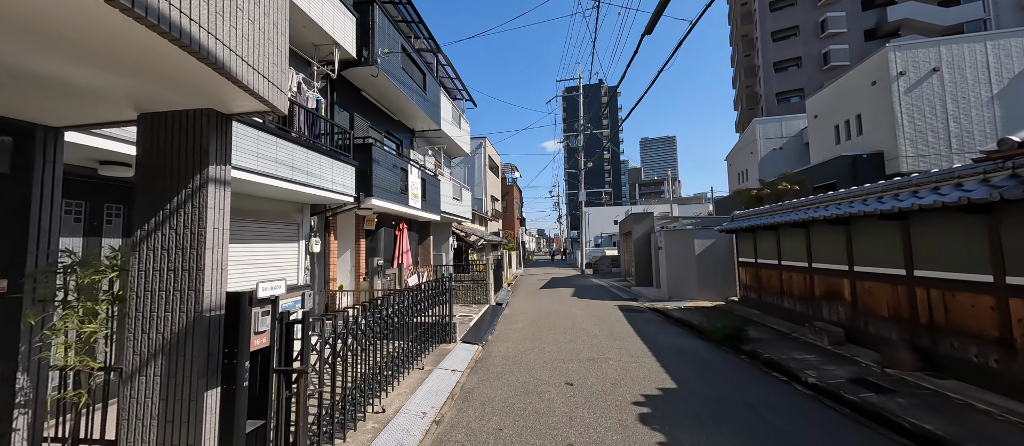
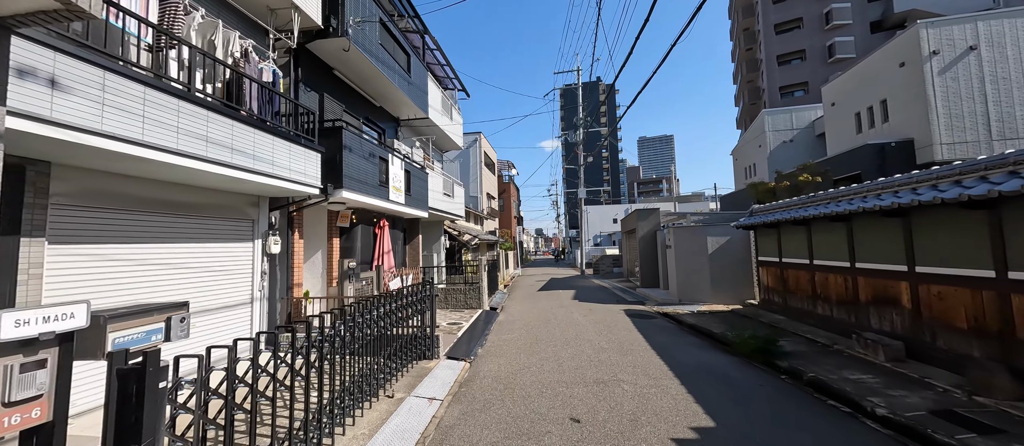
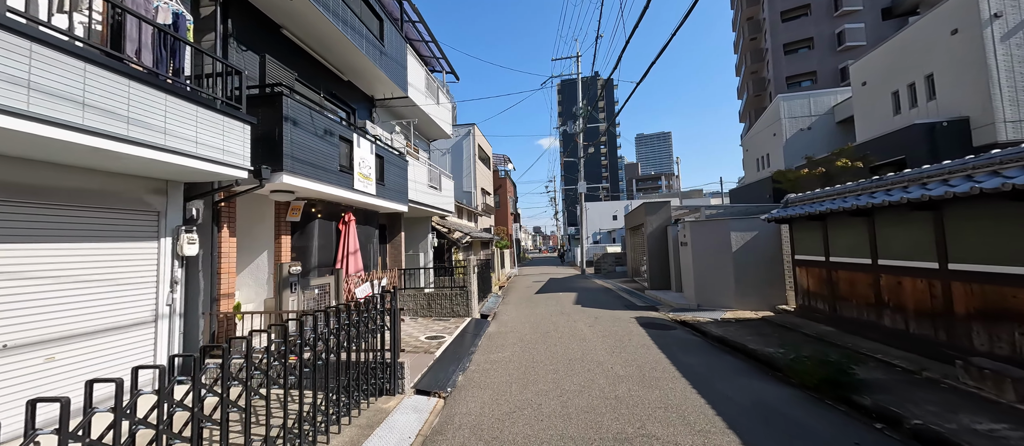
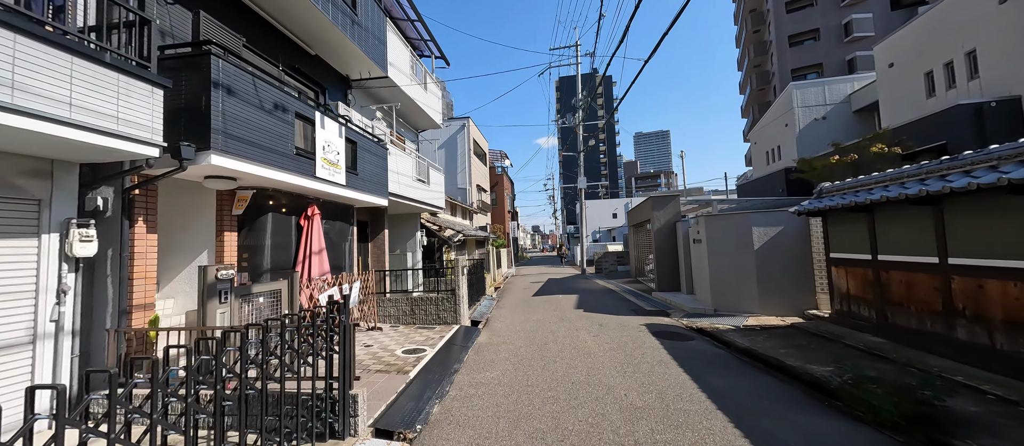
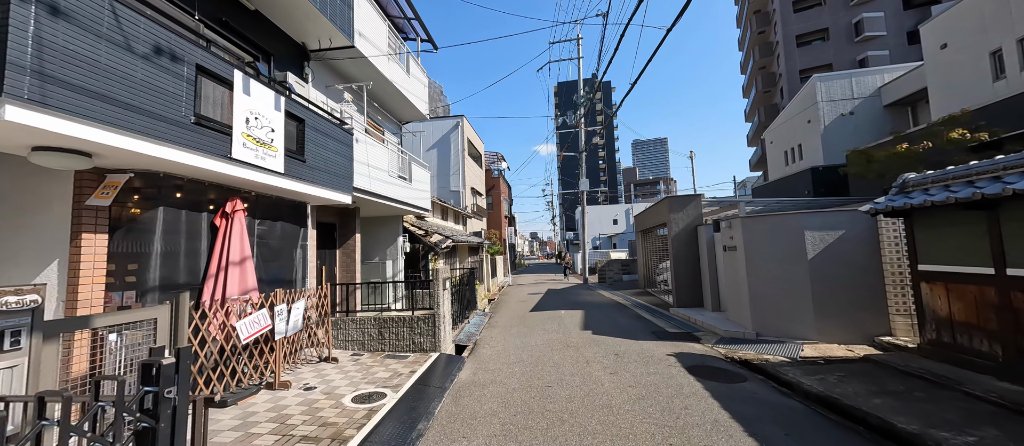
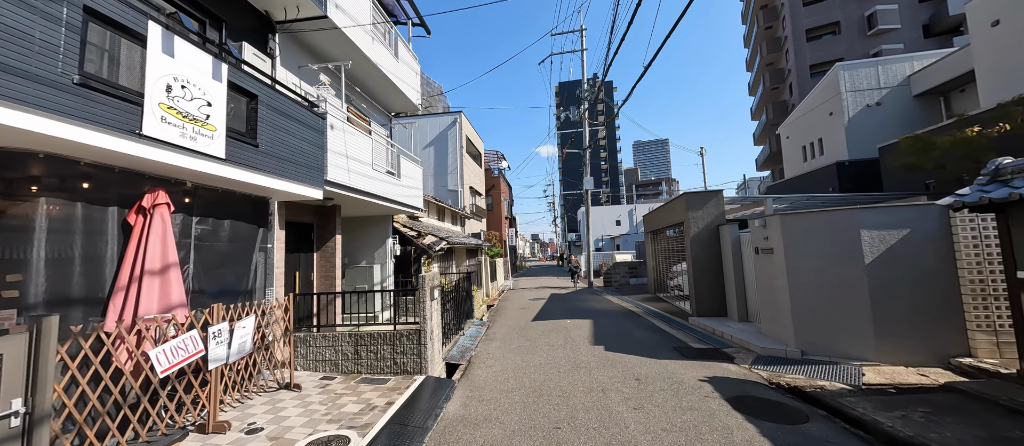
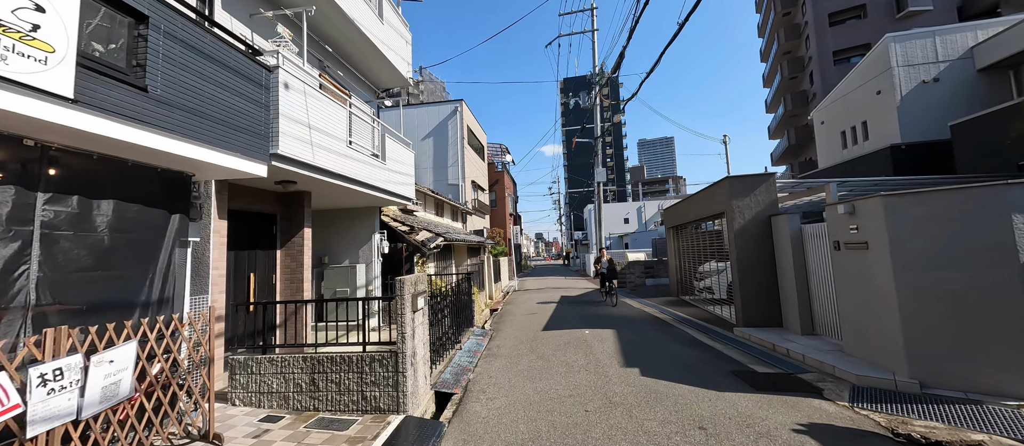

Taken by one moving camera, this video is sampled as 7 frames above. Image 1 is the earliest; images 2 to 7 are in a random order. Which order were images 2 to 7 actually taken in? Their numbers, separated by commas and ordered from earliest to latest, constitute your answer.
2, 3, 4, 5, 6, 7
